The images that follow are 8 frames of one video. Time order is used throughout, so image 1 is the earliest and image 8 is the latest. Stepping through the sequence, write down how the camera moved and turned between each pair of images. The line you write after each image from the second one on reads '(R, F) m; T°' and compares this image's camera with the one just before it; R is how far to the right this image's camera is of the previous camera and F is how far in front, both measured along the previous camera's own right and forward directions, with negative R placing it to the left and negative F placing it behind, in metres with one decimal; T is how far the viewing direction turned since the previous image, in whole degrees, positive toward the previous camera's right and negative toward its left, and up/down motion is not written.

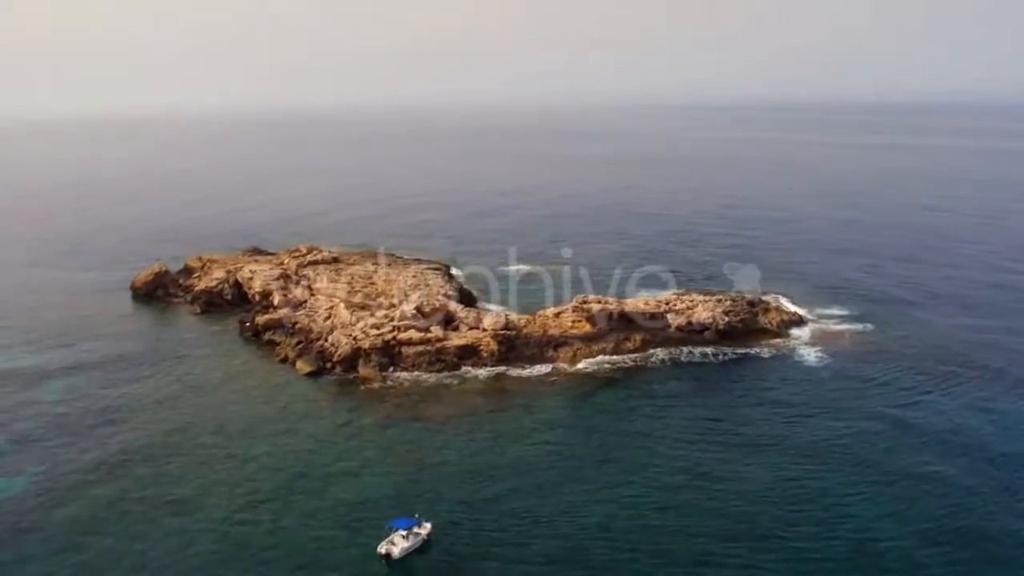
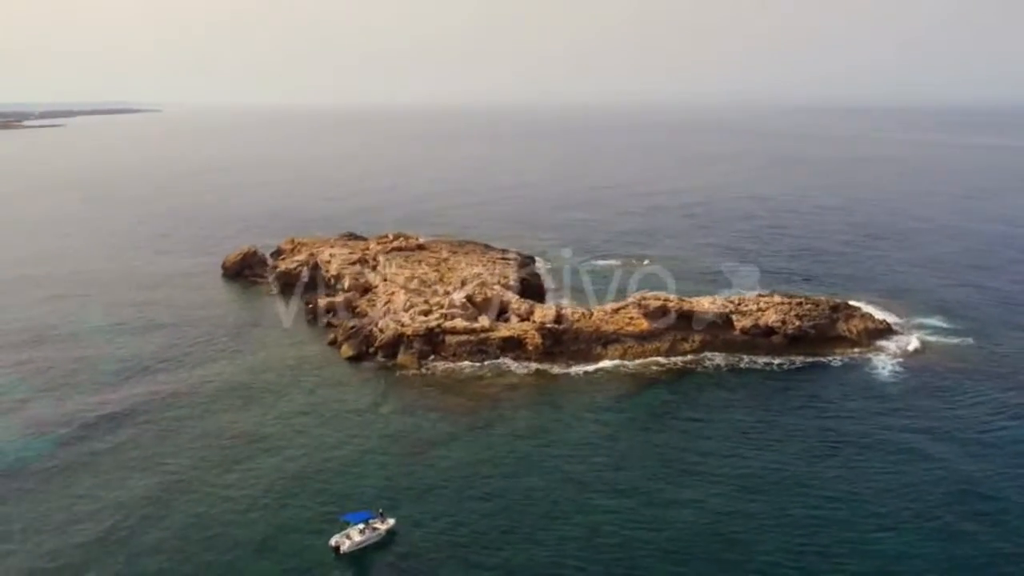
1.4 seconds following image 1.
(+5.8, +2.9) m; -10°
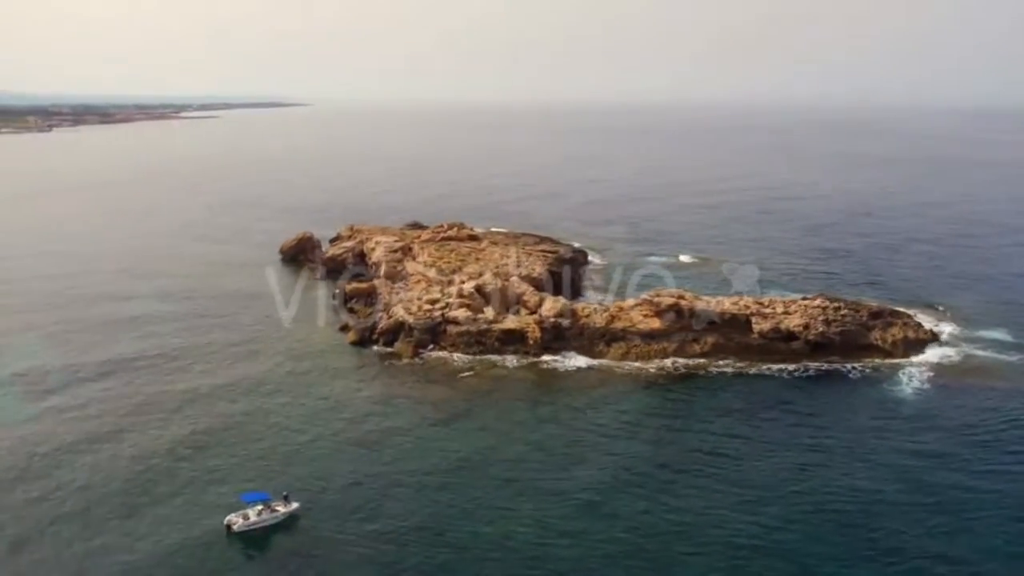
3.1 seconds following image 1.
(+7.1, +2.4) m; -9°
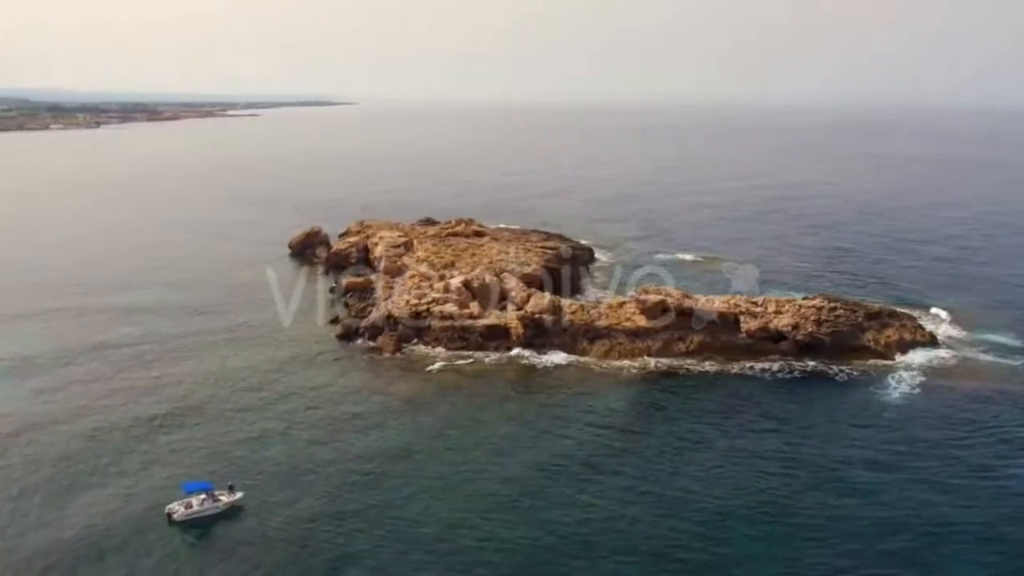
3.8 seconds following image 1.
(+3.1, +0.7) m; -3°
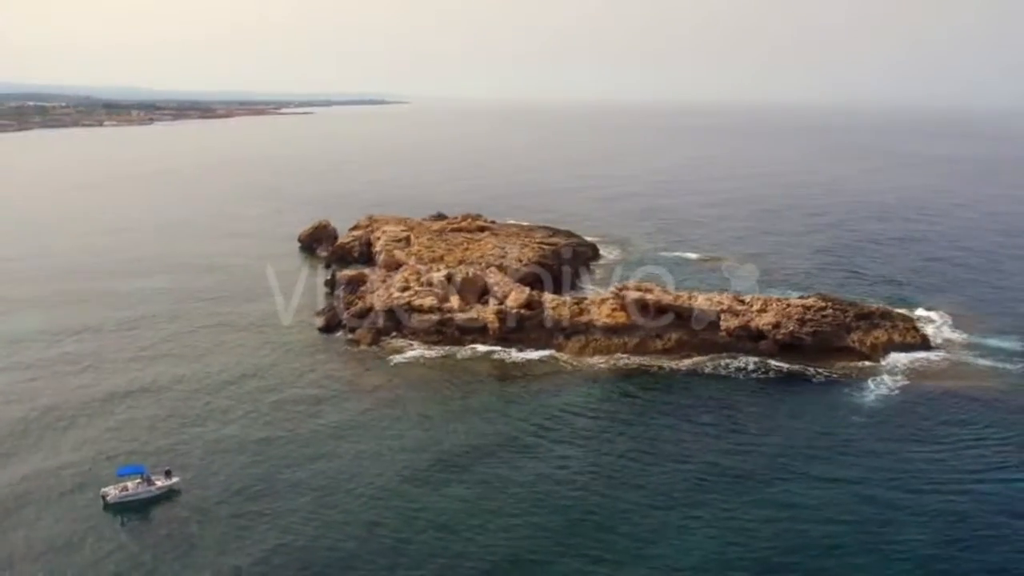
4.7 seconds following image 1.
(+3.7, +0.8) m; -3°
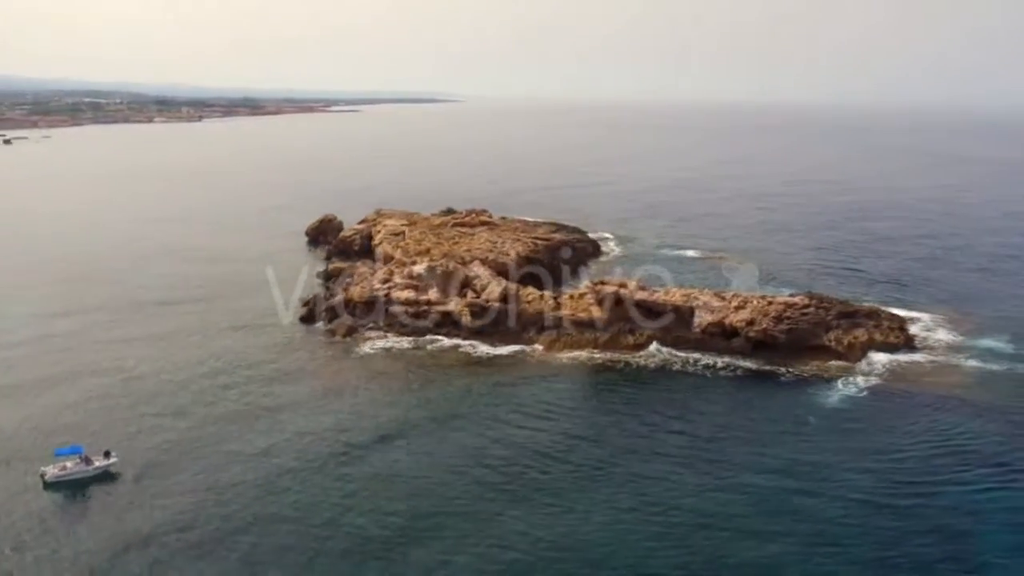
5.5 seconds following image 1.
(+3.7, +0.6) m; -3°
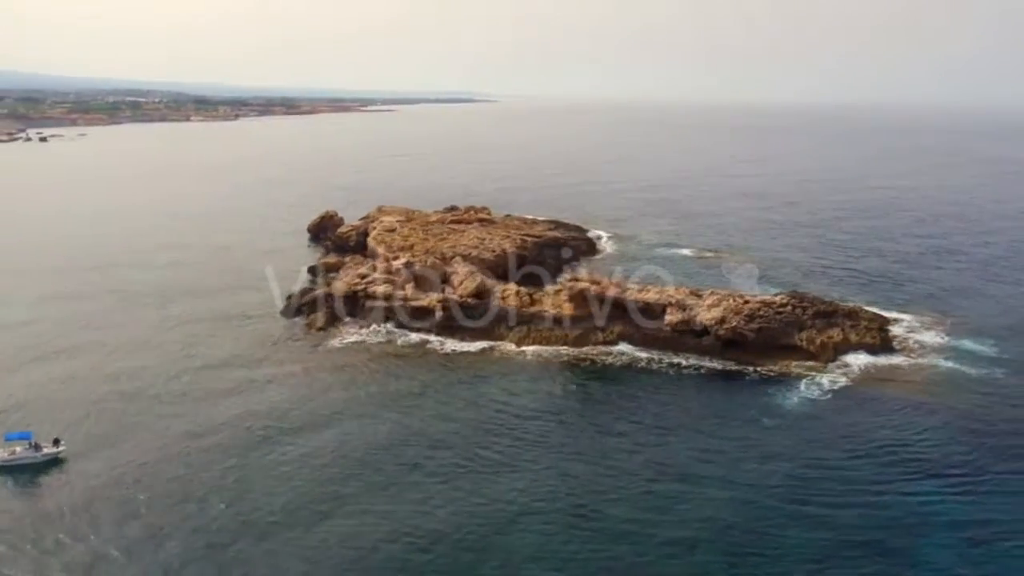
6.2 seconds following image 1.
(+3.1, +0.5) m; -3°
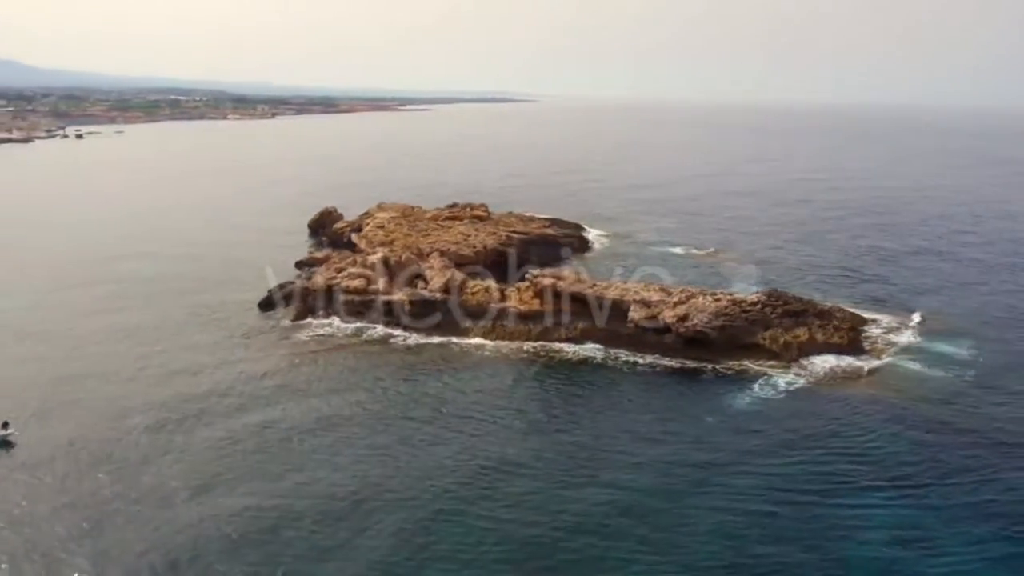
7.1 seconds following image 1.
(+3.4, +0.5) m; -3°
